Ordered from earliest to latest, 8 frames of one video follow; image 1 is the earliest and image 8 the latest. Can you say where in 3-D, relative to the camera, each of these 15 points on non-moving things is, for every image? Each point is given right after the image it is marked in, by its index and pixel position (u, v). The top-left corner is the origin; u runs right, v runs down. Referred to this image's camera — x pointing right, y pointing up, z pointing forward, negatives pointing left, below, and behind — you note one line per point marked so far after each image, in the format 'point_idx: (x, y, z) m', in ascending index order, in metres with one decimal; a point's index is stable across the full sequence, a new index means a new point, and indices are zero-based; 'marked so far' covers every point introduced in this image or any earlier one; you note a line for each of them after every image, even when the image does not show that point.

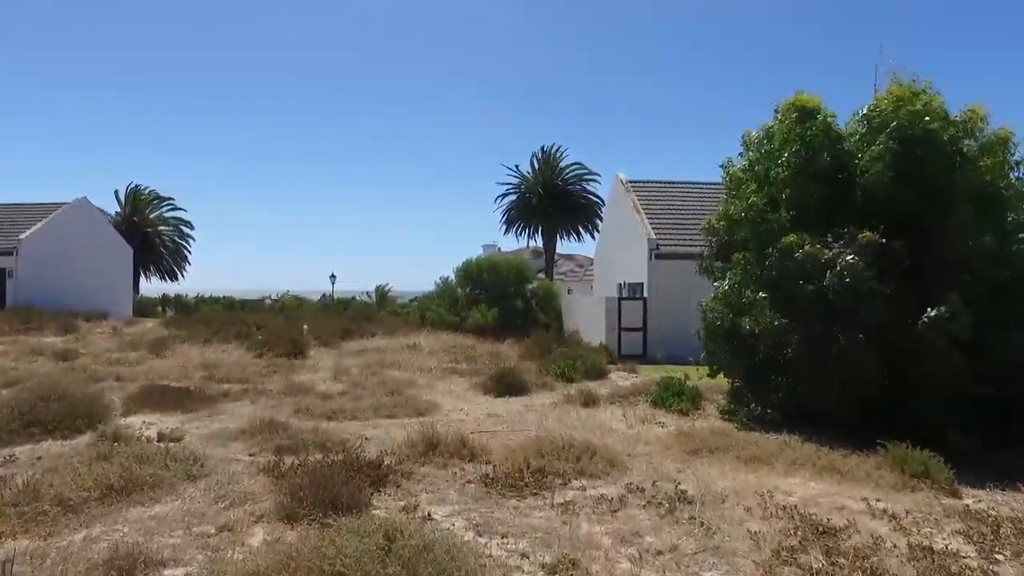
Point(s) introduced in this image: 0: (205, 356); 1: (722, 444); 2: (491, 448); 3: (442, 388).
0: (-7.7, -1.7, +20.0) m
1: (+2.5, -1.9, +9.5) m
2: (-0.2, -1.8, +9.0) m
3: (-1.4, -2.1, +16.3) m
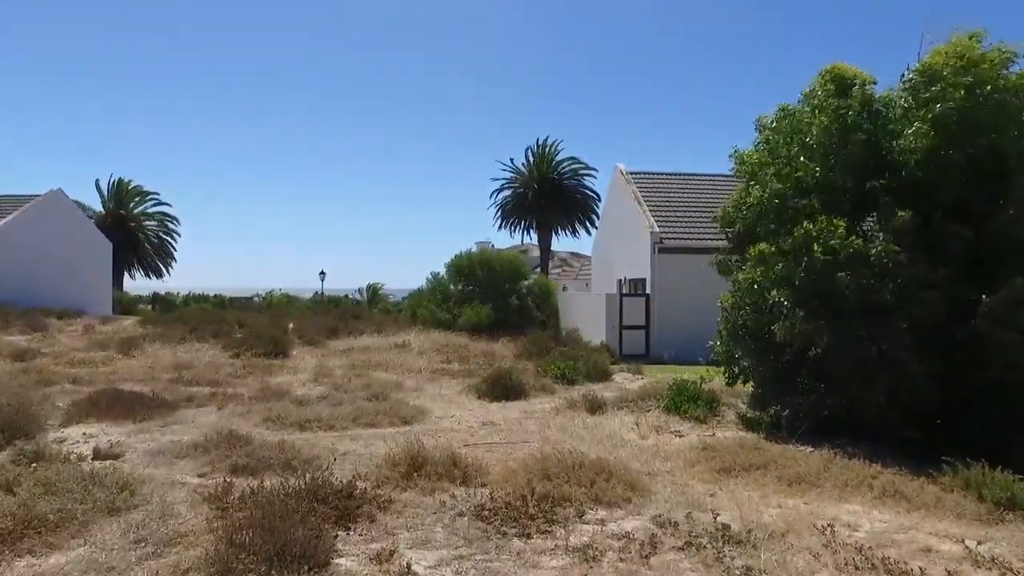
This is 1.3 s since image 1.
0: (-7.8, -1.6, +18.5) m
1: (+2.5, -1.8, +8.1) m
2: (-0.2, -1.7, +7.7) m
3: (-1.5, -1.9, +14.9) m
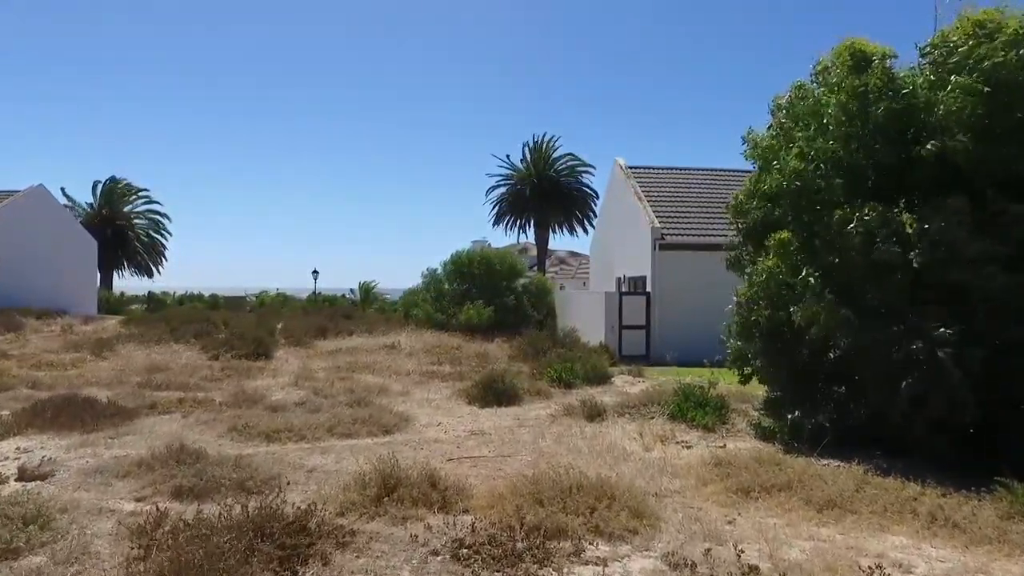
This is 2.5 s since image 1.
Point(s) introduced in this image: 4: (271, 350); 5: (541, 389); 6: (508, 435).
0: (-8.0, -1.5, +17.5) m
1: (+2.4, -1.7, +7.2) m
2: (-0.3, -1.7, +6.7) m
3: (-1.6, -1.9, +14.0) m
4: (-6.0, -1.5, +19.9) m
5: (+0.5, -1.8, +14.0) m
6: (0.0, -1.9, +10.2) m
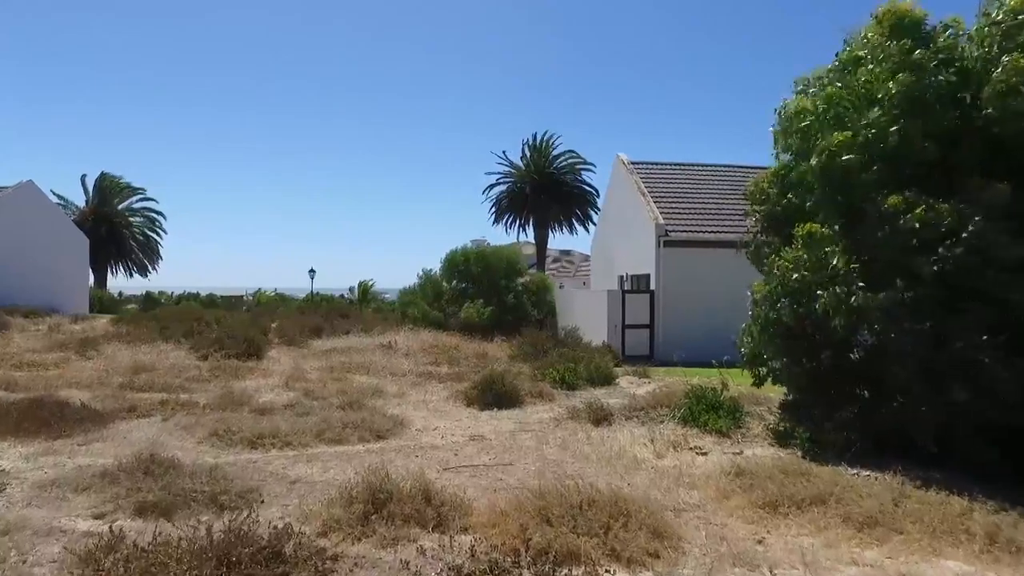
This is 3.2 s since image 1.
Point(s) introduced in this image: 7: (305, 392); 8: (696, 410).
0: (-8.0, -1.5, +16.8) m
1: (+2.4, -1.7, +6.5) m
2: (-0.3, -1.6, +6.0) m
3: (-1.6, -1.8, +13.3) m
4: (-6.0, -1.5, +19.2) m
5: (+0.5, -1.7, +13.4) m
6: (0.0, -1.8, +9.5) m
7: (-3.5, -1.7, +13.2) m
8: (+2.5, -1.7, +10.8) m
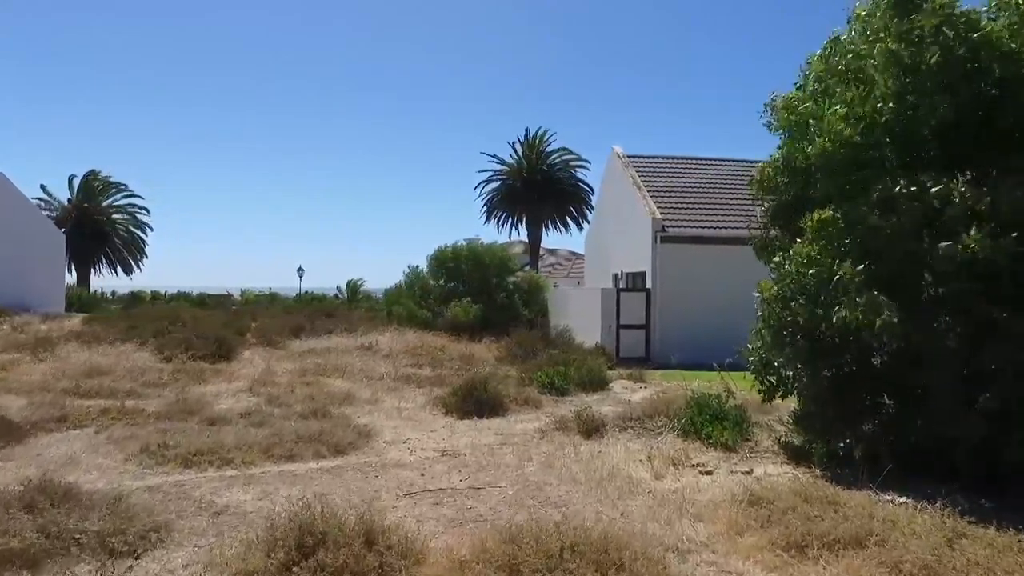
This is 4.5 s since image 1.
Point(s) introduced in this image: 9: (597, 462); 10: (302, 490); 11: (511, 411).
0: (-8.2, -1.4, +15.6) m
1: (+2.2, -1.6, +5.3) m
2: (-0.5, -1.6, +4.8) m
3: (-1.9, -1.8, +12.1) m
4: (-6.3, -1.4, +18.0) m
5: (+0.3, -1.7, +12.2) m
6: (-0.3, -1.8, +8.4) m
7: (-3.7, -1.7, +12.0) m
8: (+2.3, -1.6, +9.6) m
9: (+0.8, -1.8, +8.0) m
10: (-1.7, -1.6, +6.4) m
11: (0.0, -1.8, +11.6) m
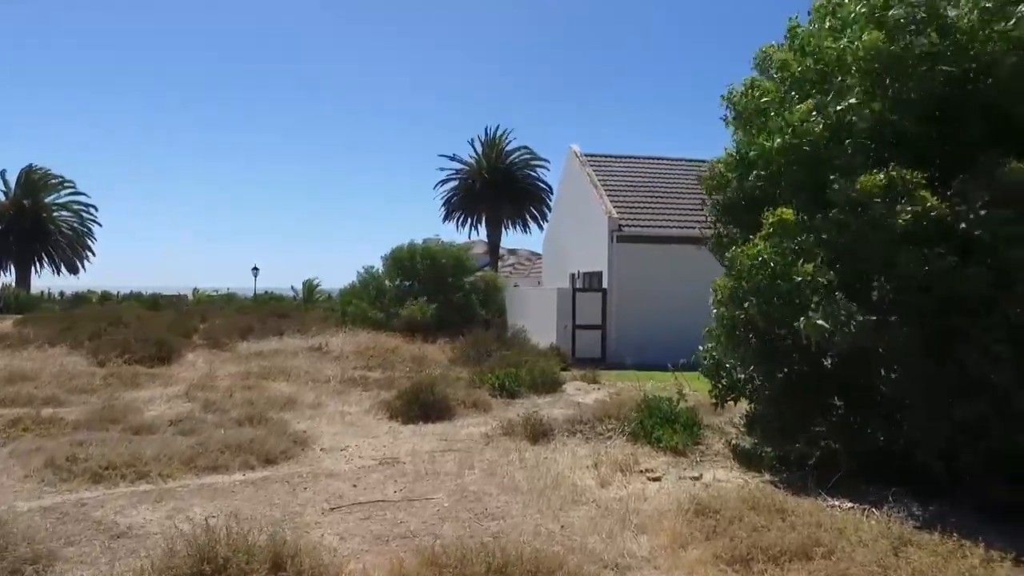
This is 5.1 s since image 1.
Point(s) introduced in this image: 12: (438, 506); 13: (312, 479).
0: (-9.2, -1.4, +14.8) m
1: (+1.8, -1.6, +5.1) m
2: (-0.9, -1.6, +4.4) m
3: (-2.6, -1.8, +11.6) m
4: (-7.3, -1.4, +17.3) m
5: (-0.5, -1.7, +11.8) m
6: (-0.9, -1.8, +8.0) m
7: (-4.5, -1.7, +11.5) m
8: (+1.6, -1.6, +9.3) m
9: (+0.3, -1.8, +7.7) m
10: (-2.2, -1.6, +5.9) m
11: (-0.8, -1.8, +11.2) m
12: (-0.6, -1.7, +6.2) m
13: (-1.8, -1.7, +7.2) m
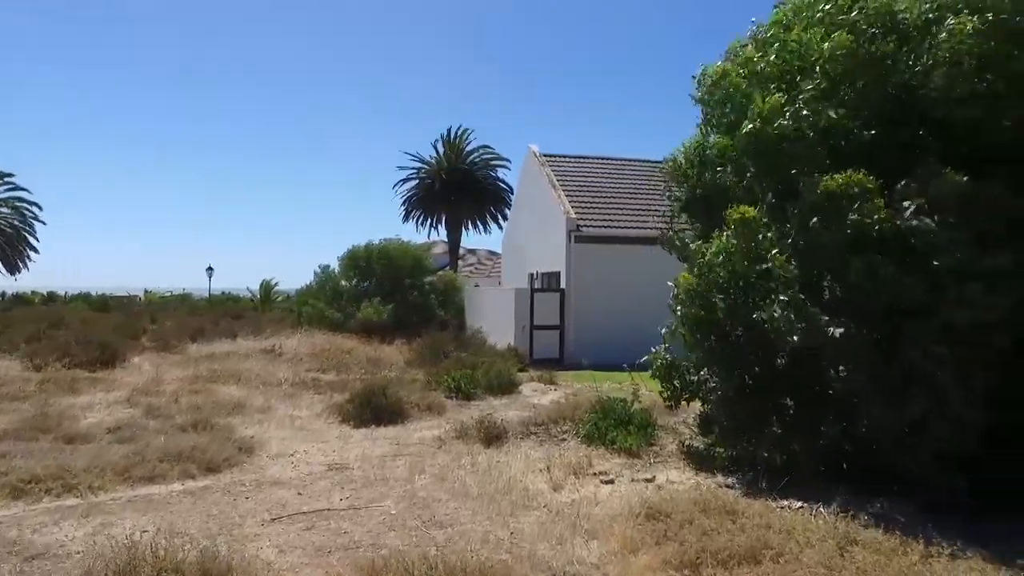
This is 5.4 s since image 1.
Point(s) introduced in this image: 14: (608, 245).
0: (-10.0, -1.4, +14.2) m
1: (+1.4, -1.6, +5.0) m
2: (-1.3, -1.6, +4.2) m
3: (-3.3, -1.8, +11.4) m
4: (-8.3, -1.4, +16.8) m
5: (-1.2, -1.7, +11.6) m
6: (-1.3, -1.8, +7.8) m
7: (-5.1, -1.7, +11.1) m
8: (+1.1, -1.6, +9.3) m
9: (-0.2, -1.8, +7.6) m
10: (-2.6, -1.6, +5.6) m
11: (-1.4, -1.8, +11.0) m
12: (-1.0, -1.7, +6.1) m
13: (-2.2, -1.7, +6.9) m
14: (+2.4, +1.1, +19.5) m
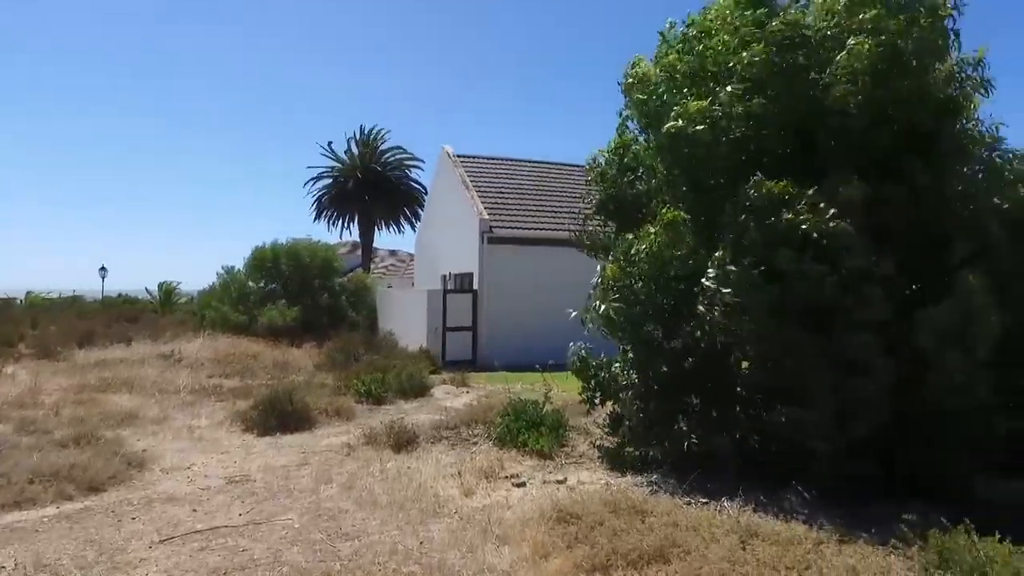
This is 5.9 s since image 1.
0: (-11.5, -1.5, +13.0) m
1: (+0.9, -1.6, +5.0) m
2: (-1.7, -1.6, +4.0) m
3: (-4.5, -1.8, +10.8) m
4: (-10.0, -1.5, +15.7) m
5: (-2.4, -1.7, +11.3) m
6: (-2.2, -1.8, +7.5) m
7: (-6.3, -1.7, +10.4) m
8: (0.0, -1.6, +9.2) m
9: (-1.0, -1.8, +7.4) m
10: (-3.2, -1.7, +5.2) m
11: (-2.6, -1.8, +10.7) m
12: (-1.7, -1.8, +5.8) m
13: (-3.0, -1.8, +6.5) m
14: (+0.2, +1.1, +19.6) m
